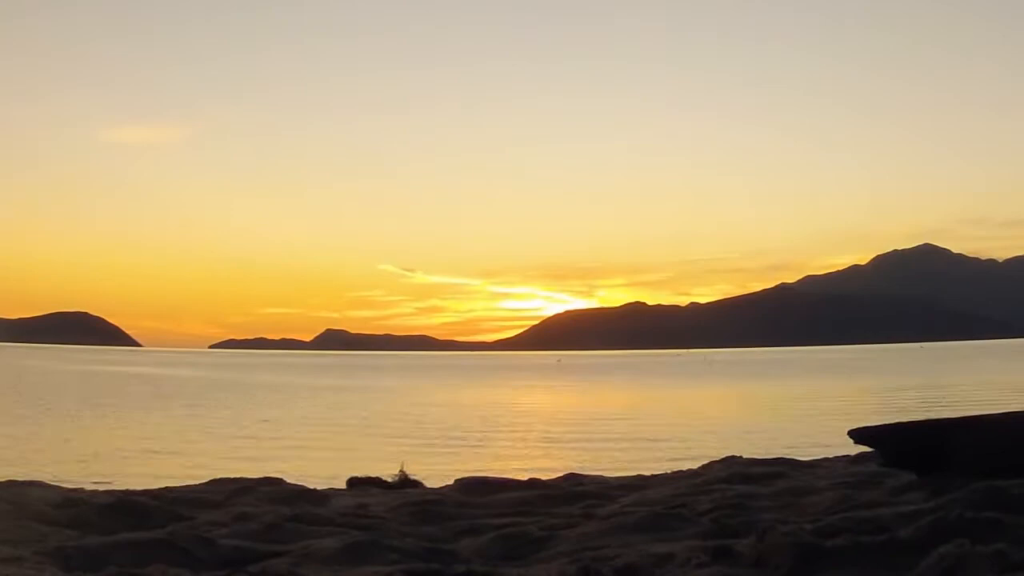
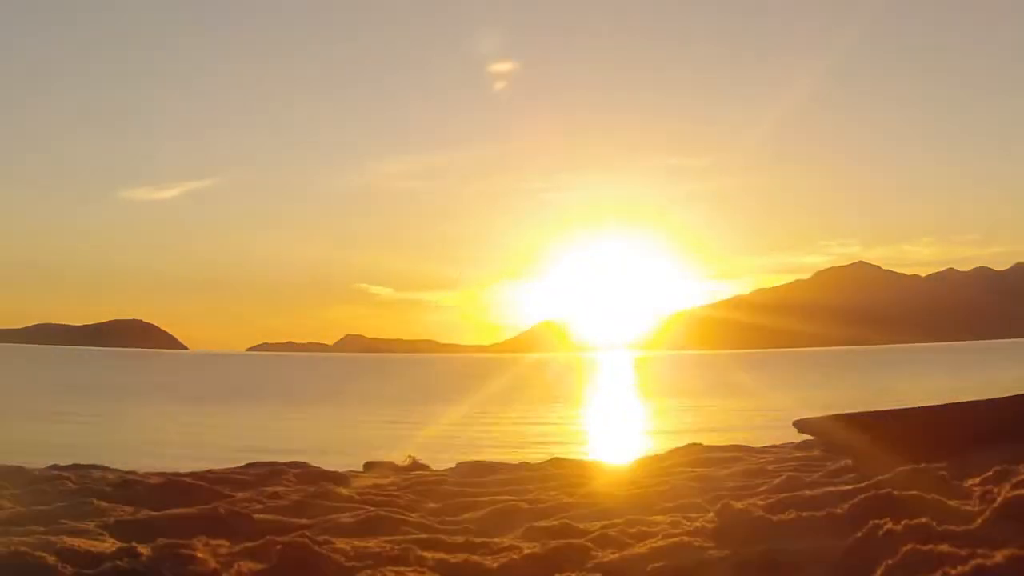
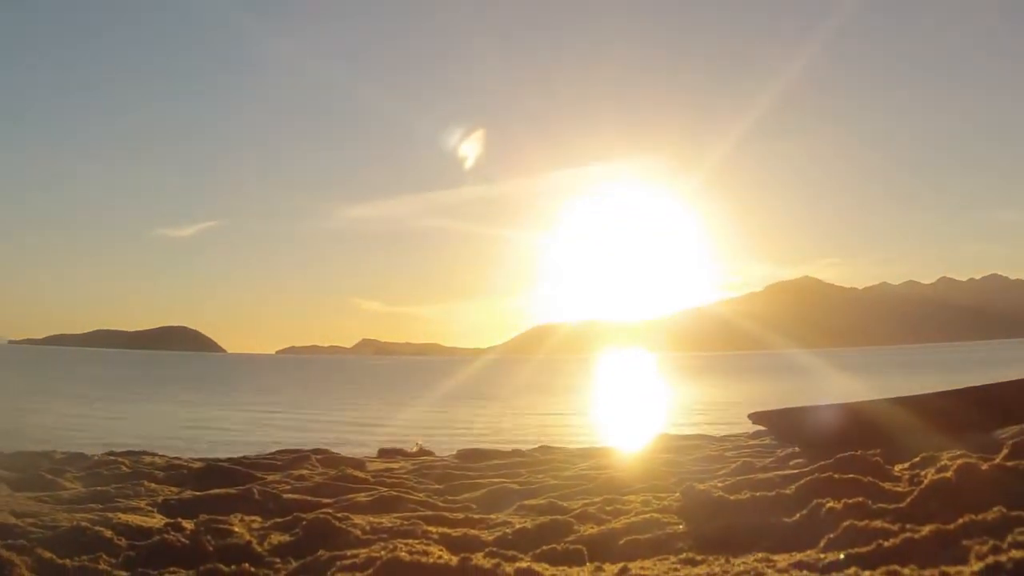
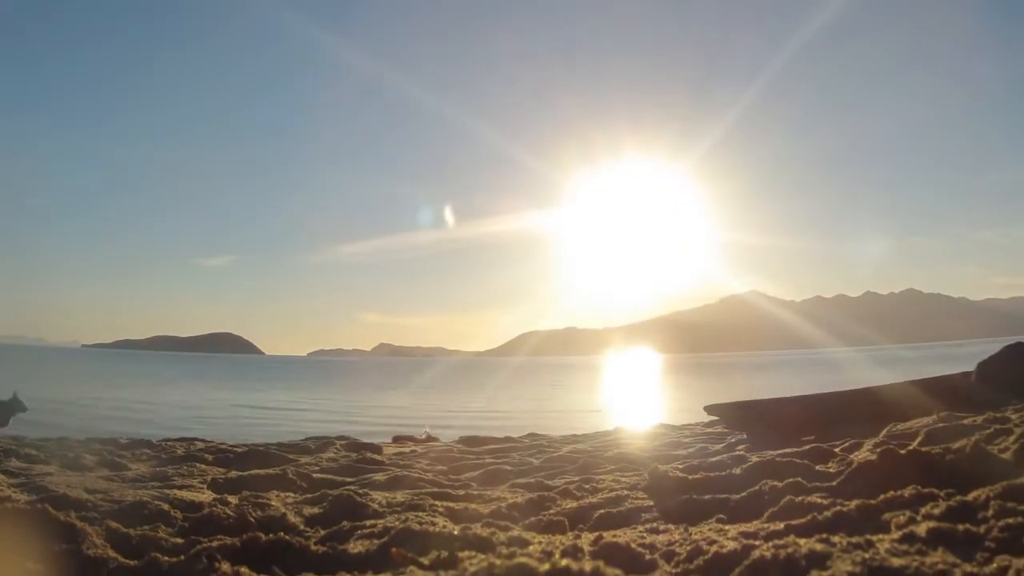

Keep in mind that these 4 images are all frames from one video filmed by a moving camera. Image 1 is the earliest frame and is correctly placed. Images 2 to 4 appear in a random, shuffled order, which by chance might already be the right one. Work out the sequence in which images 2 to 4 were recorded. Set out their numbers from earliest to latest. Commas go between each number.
2, 3, 4
